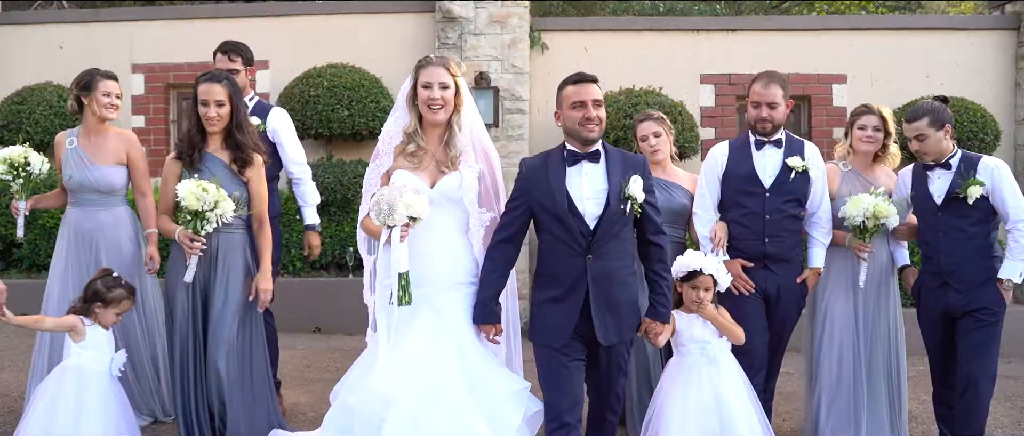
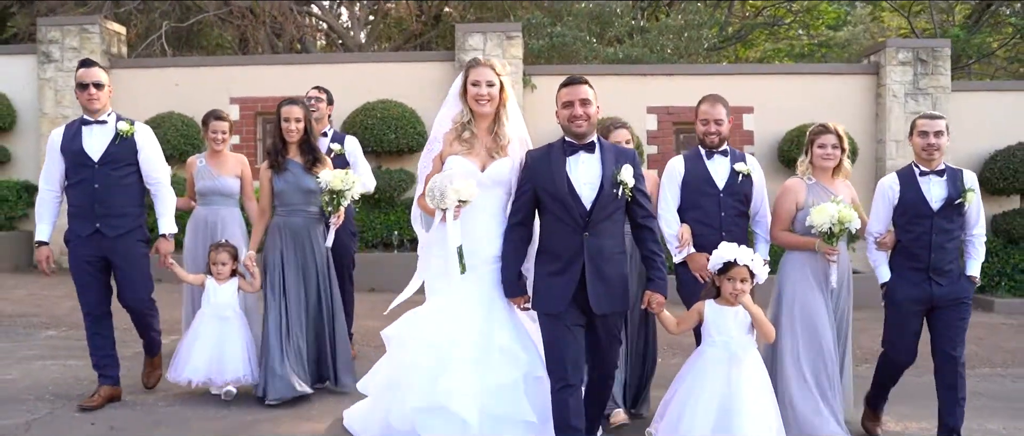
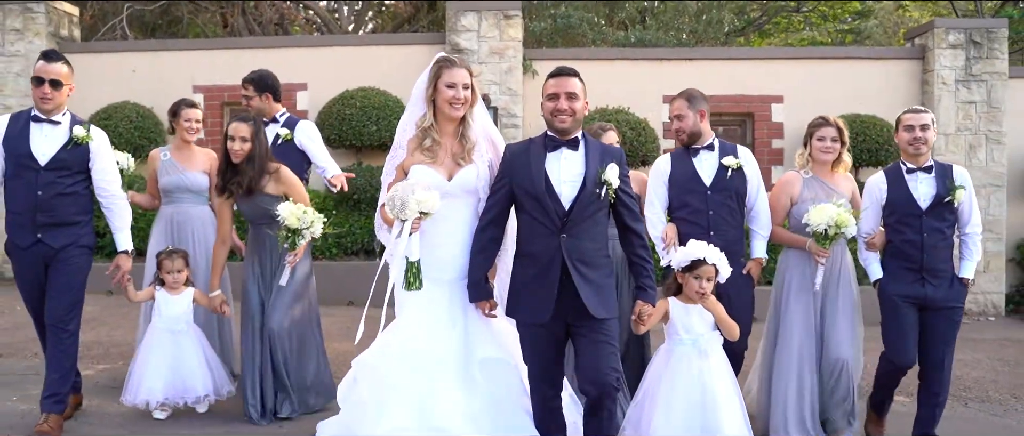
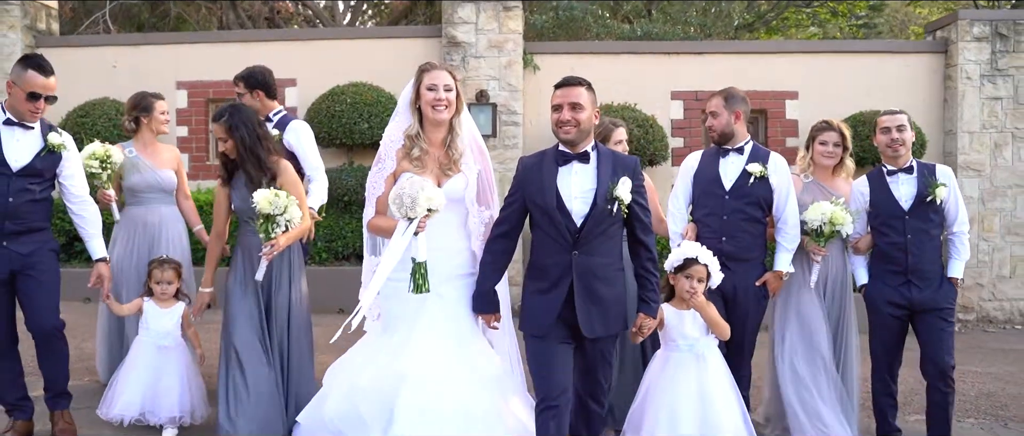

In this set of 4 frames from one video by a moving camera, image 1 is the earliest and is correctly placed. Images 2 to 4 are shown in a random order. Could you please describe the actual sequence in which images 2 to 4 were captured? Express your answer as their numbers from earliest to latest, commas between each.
4, 3, 2
